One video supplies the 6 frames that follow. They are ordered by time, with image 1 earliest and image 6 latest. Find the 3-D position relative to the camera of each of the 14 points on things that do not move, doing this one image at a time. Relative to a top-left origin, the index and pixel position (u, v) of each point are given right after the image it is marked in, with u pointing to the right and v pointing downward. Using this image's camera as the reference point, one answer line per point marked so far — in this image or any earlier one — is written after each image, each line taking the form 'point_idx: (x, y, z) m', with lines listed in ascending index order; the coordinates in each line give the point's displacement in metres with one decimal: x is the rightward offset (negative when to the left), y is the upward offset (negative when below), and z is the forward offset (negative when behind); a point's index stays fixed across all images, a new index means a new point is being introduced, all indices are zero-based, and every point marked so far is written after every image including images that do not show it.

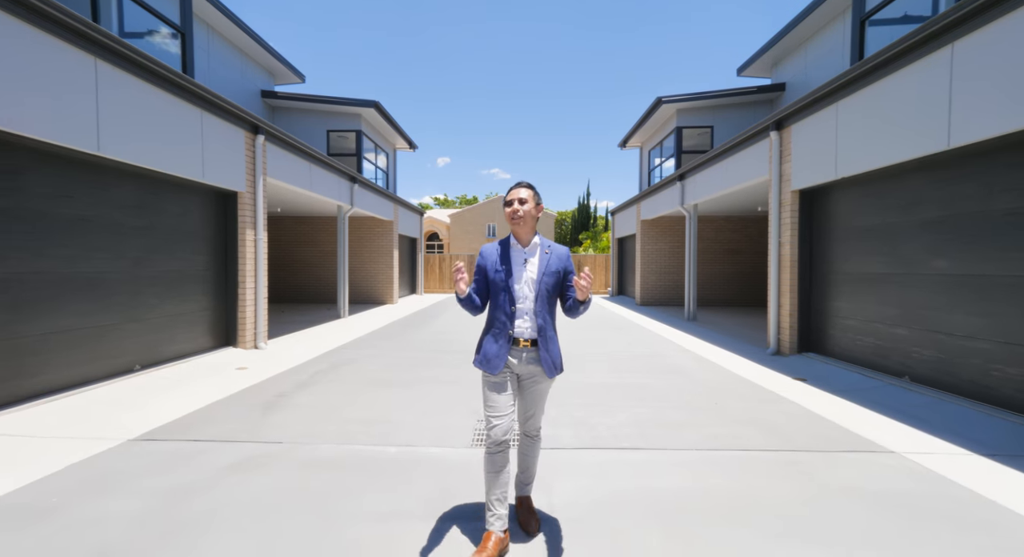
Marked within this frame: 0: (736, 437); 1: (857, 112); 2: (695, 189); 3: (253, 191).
0: (+1.8, -1.2, +3.8) m
1: (+3.9, +1.9, +5.4) m
2: (+4.1, +2.0, +10.6) m
3: (-4.1, +1.4, +7.4) m
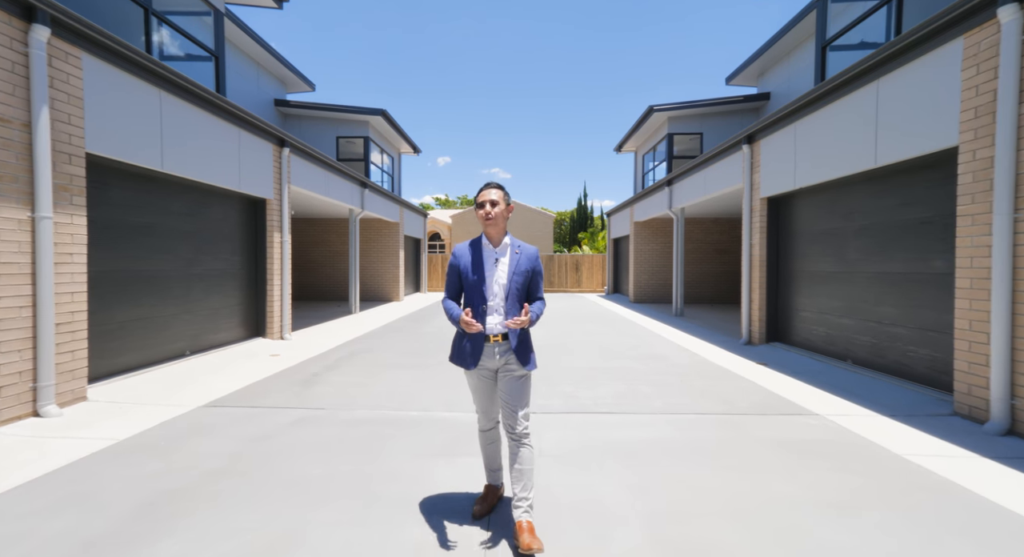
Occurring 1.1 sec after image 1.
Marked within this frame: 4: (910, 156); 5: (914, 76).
0: (+1.8, -1.2, +4.6) m
1: (+3.9, +1.9, +6.2) m
2: (+4.1, +2.1, +11.4) m
3: (-4.1, +1.4, +8.2) m
4: (+3.9, +1.2, +4.6) m
5: (+3.9, +1.9, +4.5) m
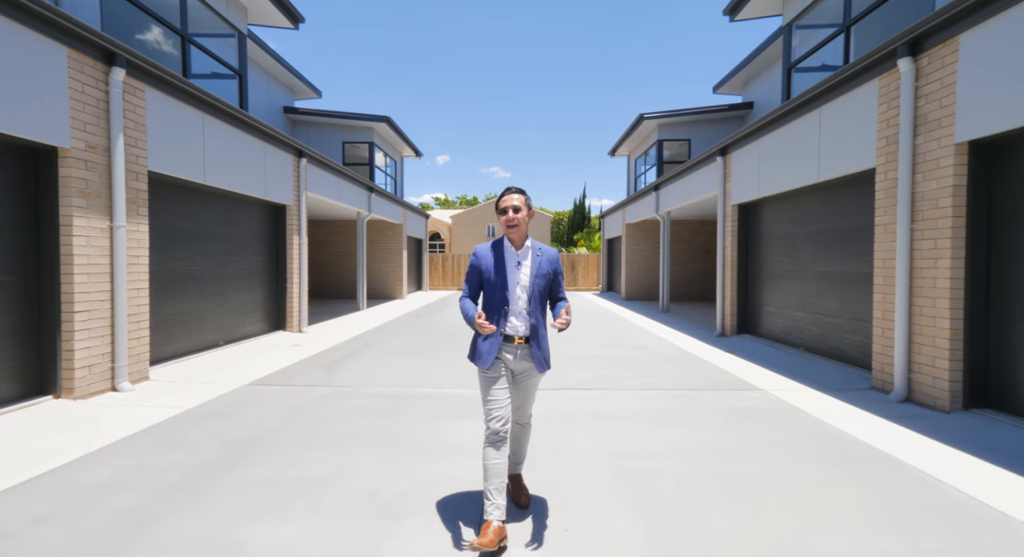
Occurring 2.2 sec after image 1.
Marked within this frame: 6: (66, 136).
0: (+1.7, -1.2, +5.4) m
1: (+3.9, +2.0, +7.1) m
2: (+4.0, +2.1, +12.3) m
3: (-4.1, +1.4, +9.0) m
4: (+3.8, +1.2, +5.5) m
5: (+3.8, +2.0, +5.4) m
6: (-4.1, +1.3, +4.3) m
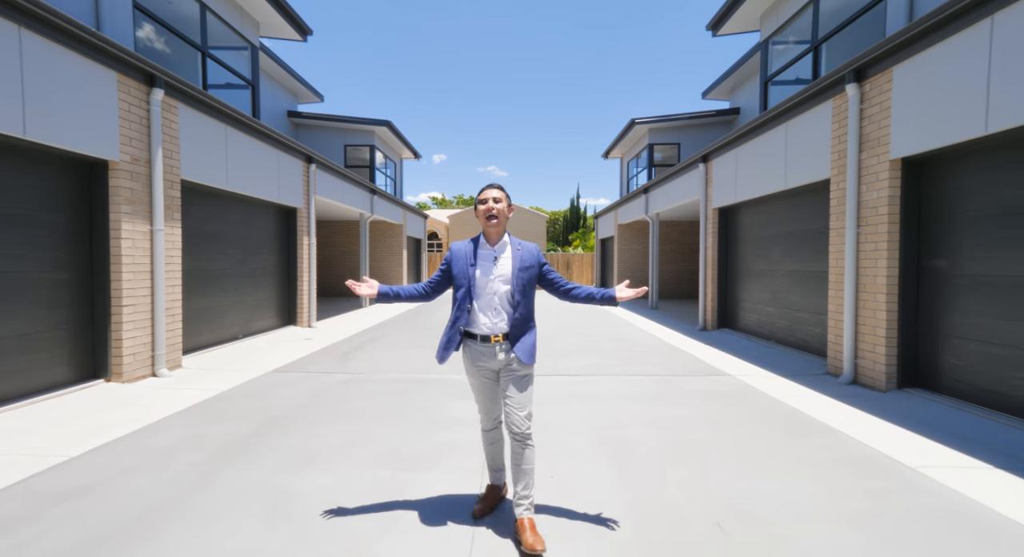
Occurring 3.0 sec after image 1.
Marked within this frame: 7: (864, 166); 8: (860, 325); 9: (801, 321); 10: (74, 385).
0: (+1.7, -1.2, +6.1) m
1: (+3.8, +2.0, +7.7) m
2: (+4.0, +2.2, +12.9) m
3: (-4.2, +1.5, +9.6) m
4: (+3.8, +1.2, +6.1) m
5: (+3.8, +2.0, +6.0) m
6: (-4.1, +1.3, +4.9) m
7: (+3.7, +1.2, +5.0) m
8: (+3.7, -0.5, +5.0) m
9: (+4.0, -0.6, +6.6) m
10: (-4.4, -1.1, +4.8) m
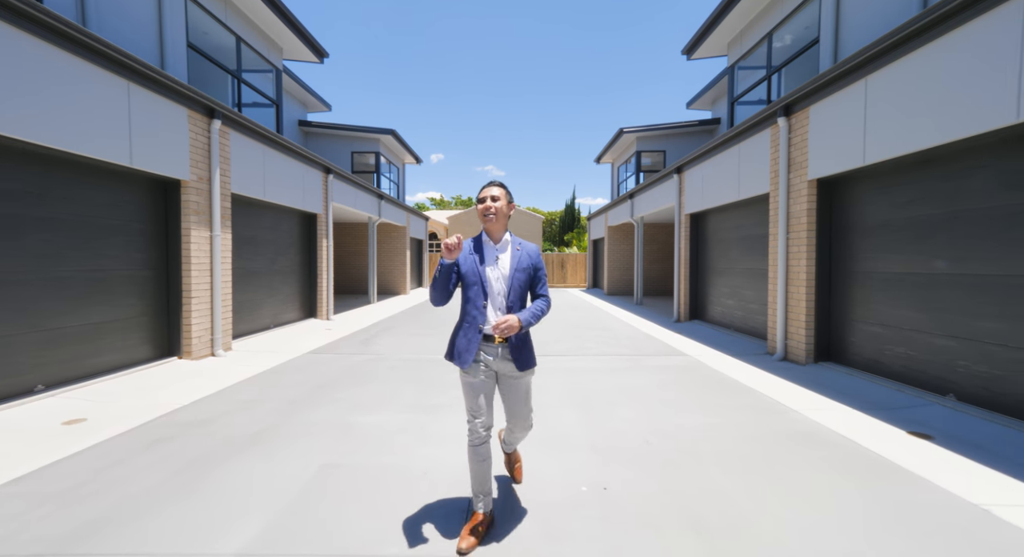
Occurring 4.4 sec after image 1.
0: (+1.6, -1.1, +7.3) m
1: (+3.7, +2.0, +8.9) m
2: (+3.9, +2.2, +14.1) m
3: (-4.3, +1.5, +10.8) m
4: (+3.7, +1.3, +7.3) m
5: (+3.7, +2.0, +7.2) m
6: (-4.2, +1.4, +6.0) m
7: (+3.7, +1.2, +6.2) m
8: (+3.7, -0.5, +6.2) m
9: (+3.9, -0.5, +7.7) m
10: (-4.5, -1.0, +5.9) m
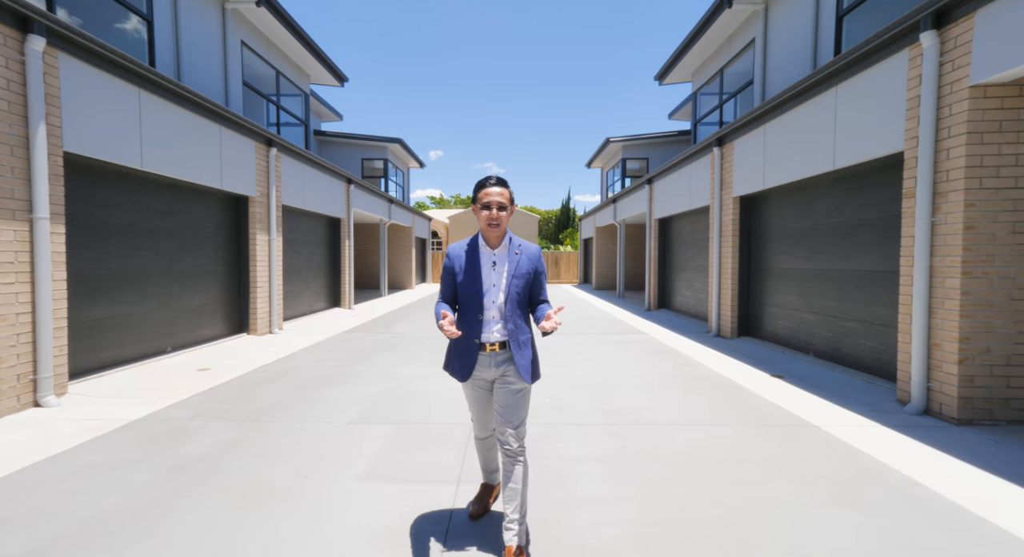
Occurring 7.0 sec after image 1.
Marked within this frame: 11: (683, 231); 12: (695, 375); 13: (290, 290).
0: (+1.5, -1.0, +9.0) m
1: (+3.6, +2.2, +10.7) m
2: (+3.7, +2.4, +15.9) m
3: (-4.4, +1.6, +12.5) m
4: (+3.6, +1.4, +9.1) m
5: (+3.6, +2.1, +9.0) m
6: (-4.3, +1.5, +7.8) m
7: (+3.6, +1.3, +7.9) m
8: (+3.5, -0.4, +8.0) m
9: (+3.8, -0.4, +9.5) m
10: (-4.6, -0.9, +7.7) m
11: (+3.9, +1.0, +10.7) m
12: (+2.1, -1.1, +5.6) m
13: (-4.6, -0.3, +9.8) m
